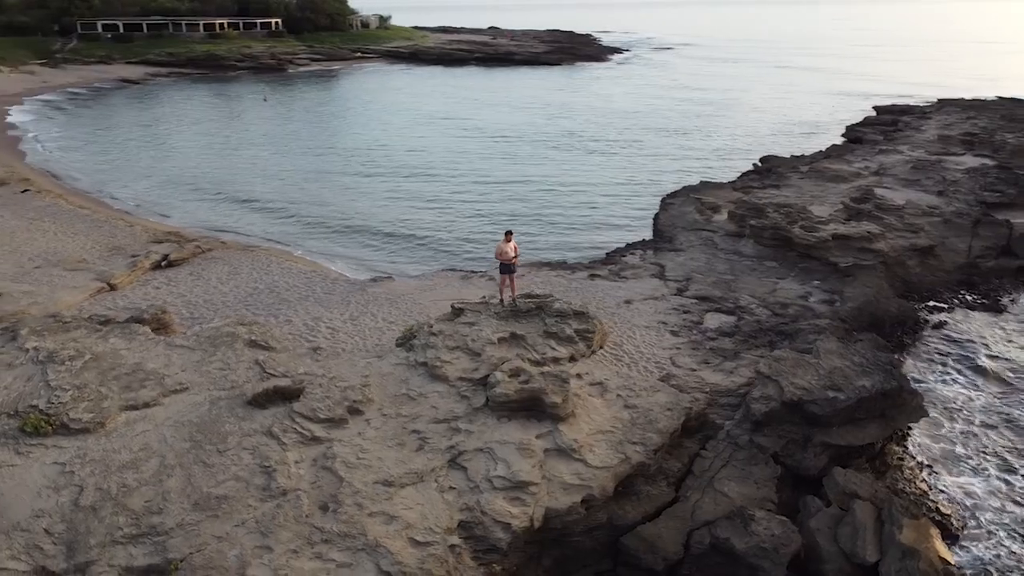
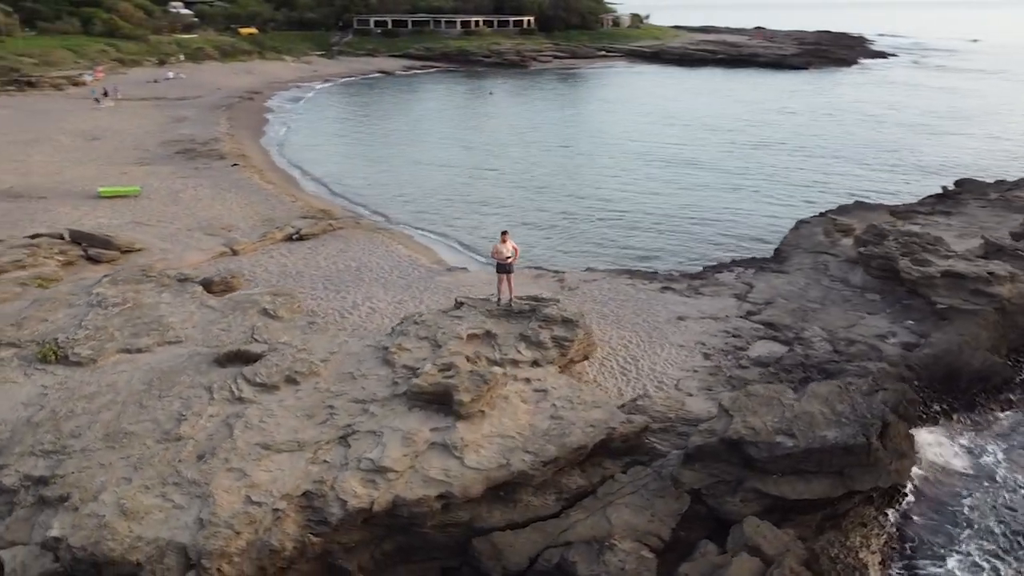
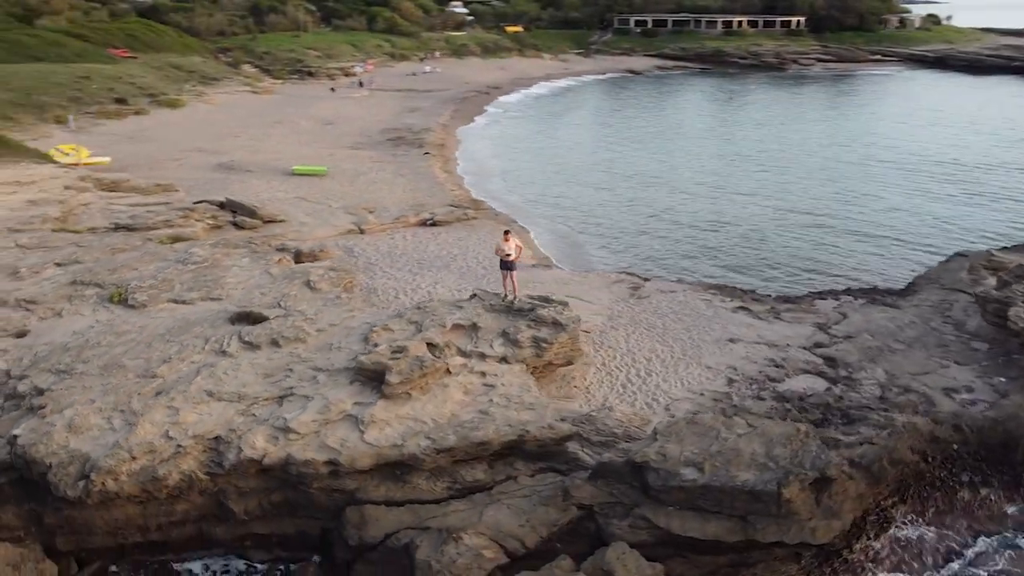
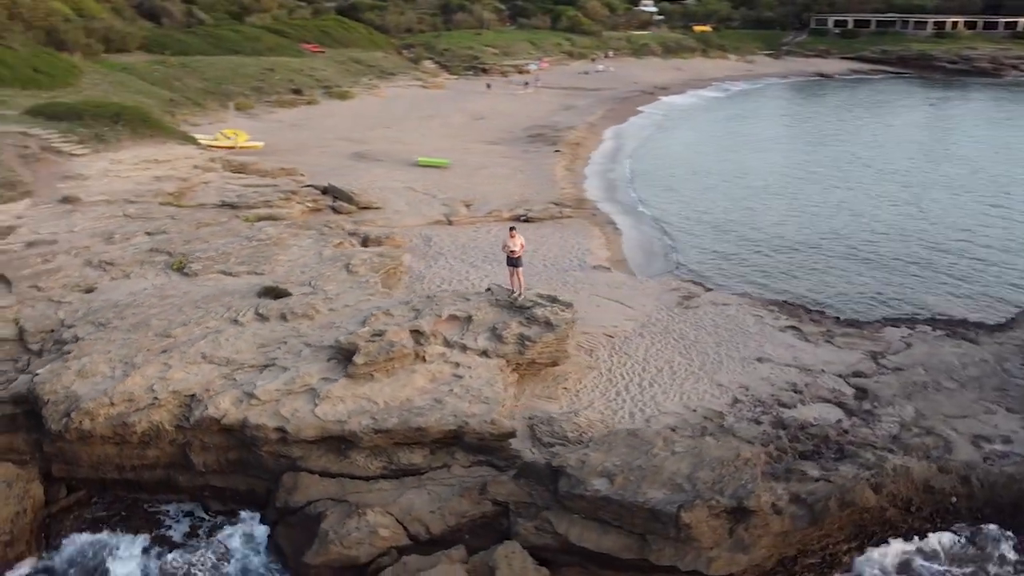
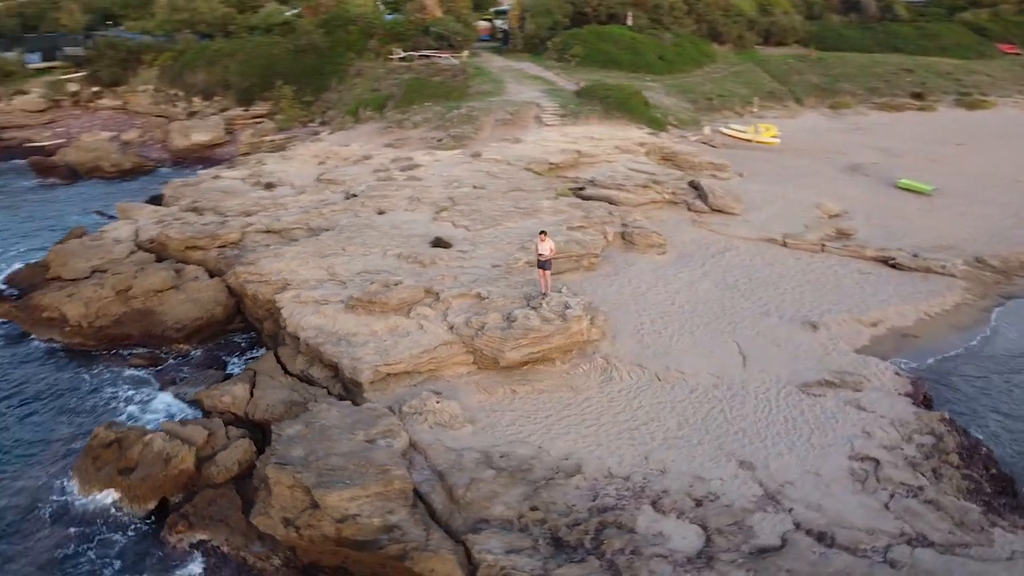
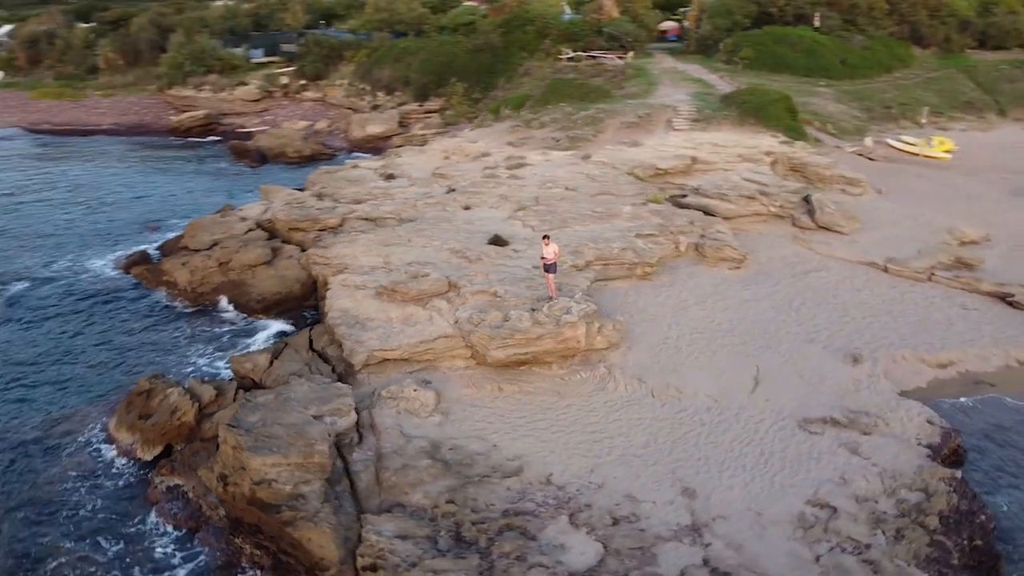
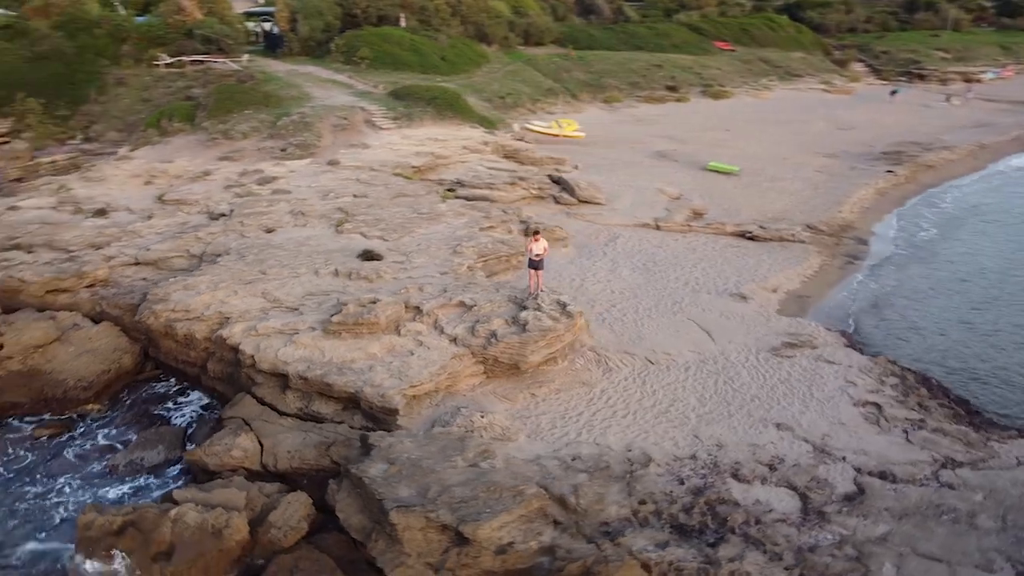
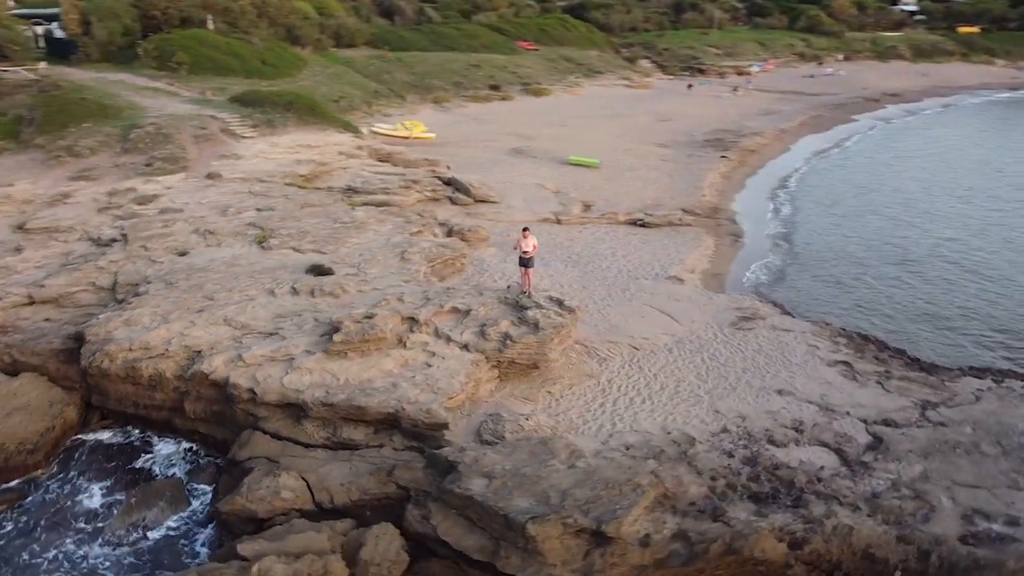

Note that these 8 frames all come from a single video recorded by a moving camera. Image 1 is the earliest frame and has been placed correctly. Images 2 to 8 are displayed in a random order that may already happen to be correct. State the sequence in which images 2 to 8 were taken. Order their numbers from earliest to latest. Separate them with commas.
2, 3, 4, 8, 7, 5, 6
